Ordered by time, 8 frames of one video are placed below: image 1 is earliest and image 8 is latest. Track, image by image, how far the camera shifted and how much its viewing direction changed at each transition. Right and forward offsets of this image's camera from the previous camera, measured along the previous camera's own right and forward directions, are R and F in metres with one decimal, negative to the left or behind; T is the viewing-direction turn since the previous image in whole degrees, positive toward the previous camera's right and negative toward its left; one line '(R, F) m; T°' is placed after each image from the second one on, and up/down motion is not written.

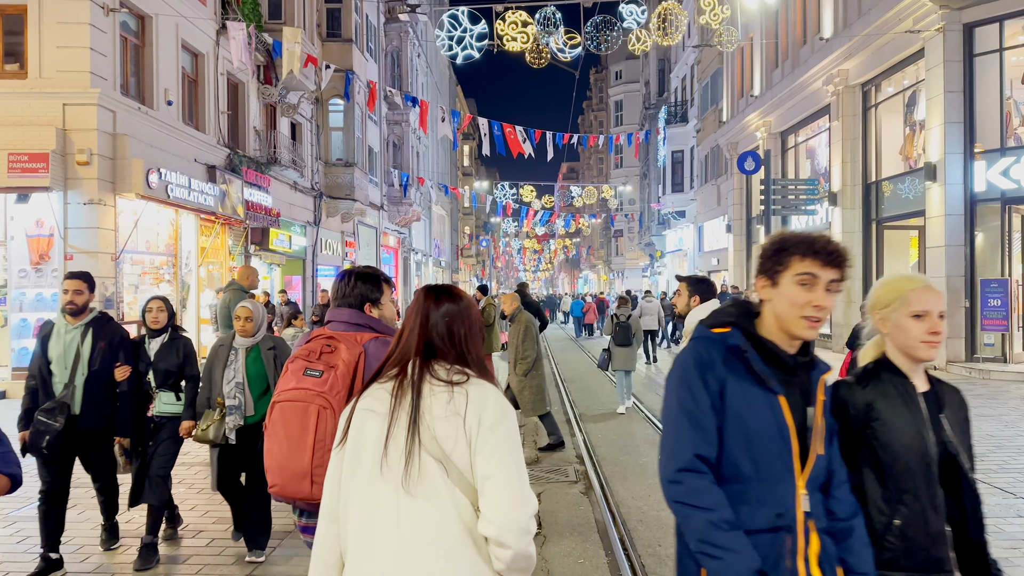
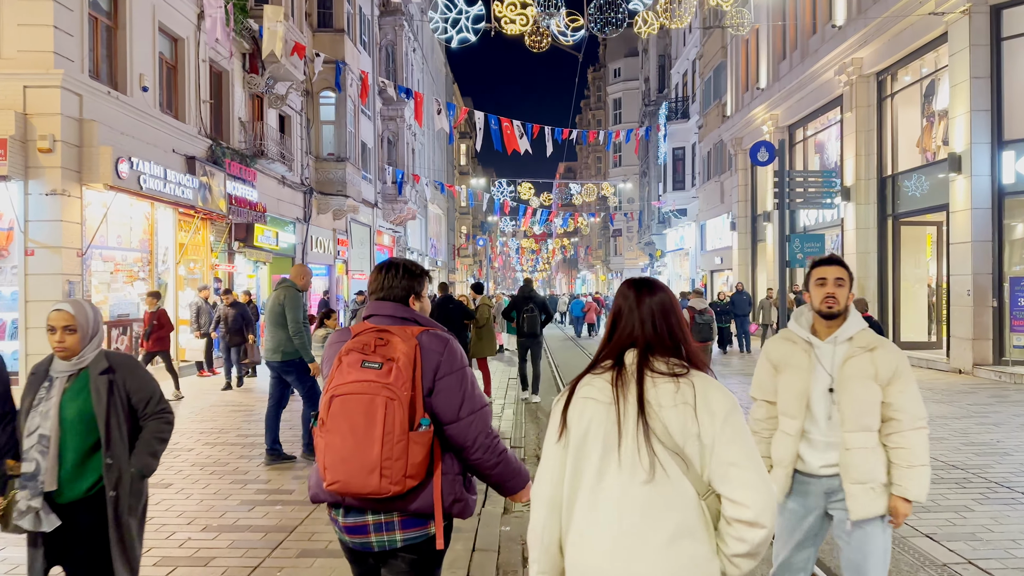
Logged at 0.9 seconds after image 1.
(0.0, +0.9) m; 0°
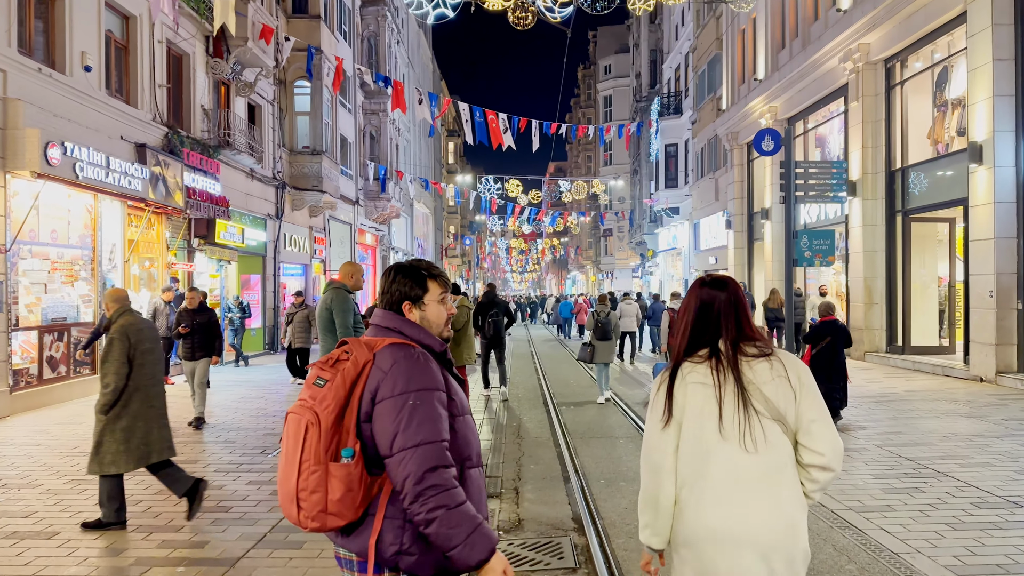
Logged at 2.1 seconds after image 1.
(+0.1, +1.2) m; +1°
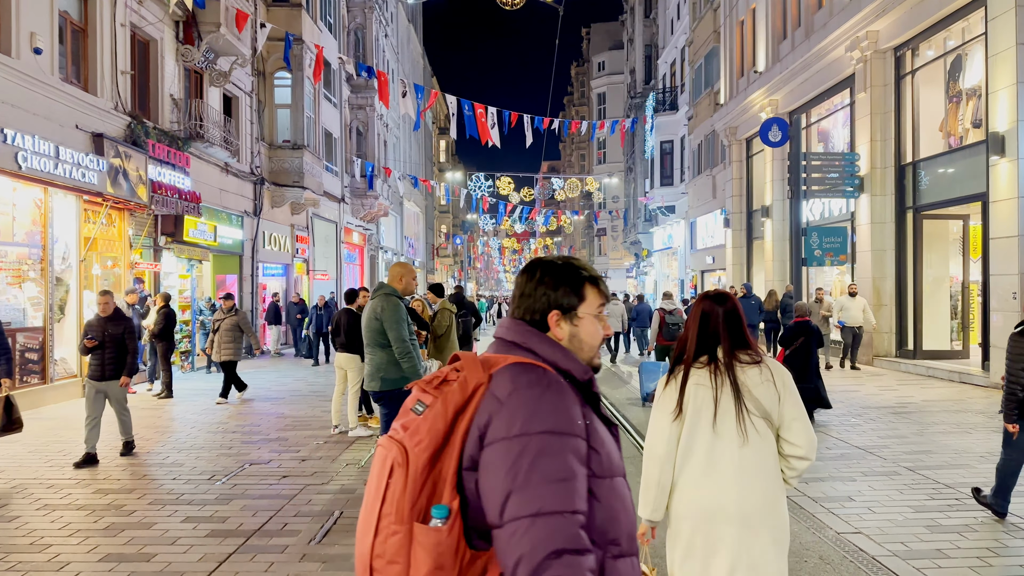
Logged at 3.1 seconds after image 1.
(+0.1, +1.0) m; 0°
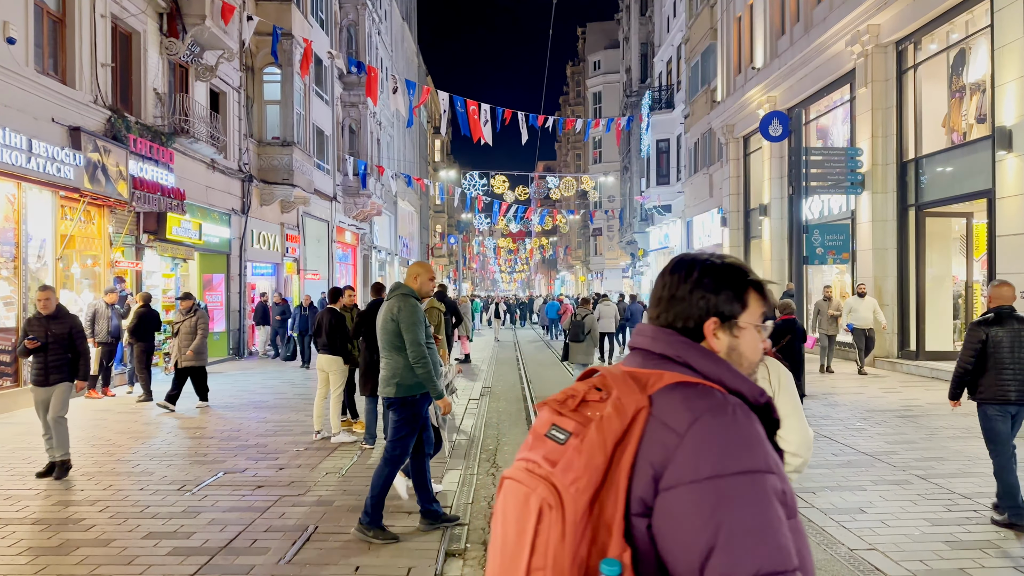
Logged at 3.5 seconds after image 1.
(+0.1, +0.4) m; 0°
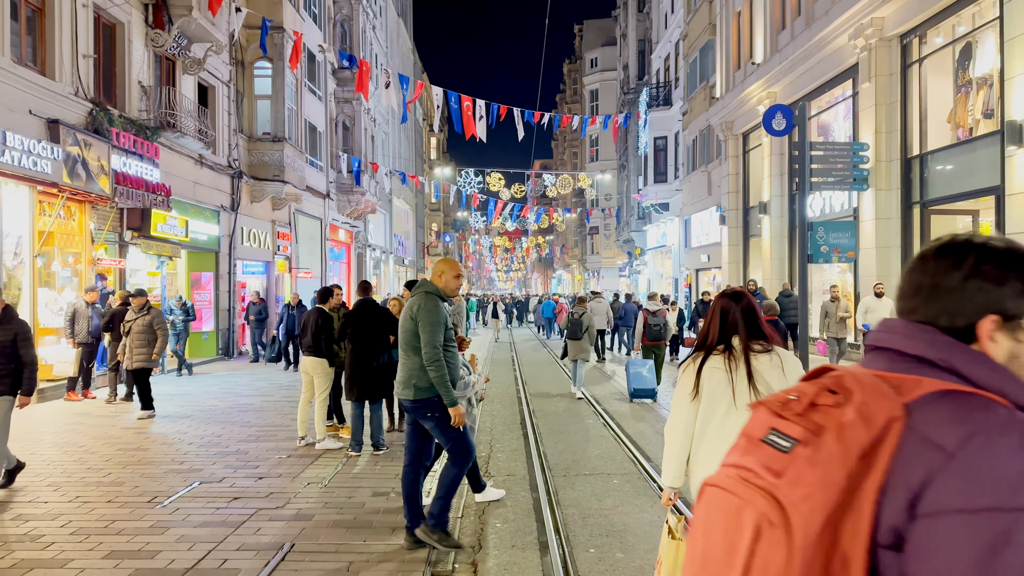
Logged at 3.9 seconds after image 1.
(0.0, +0.4) m; 0°
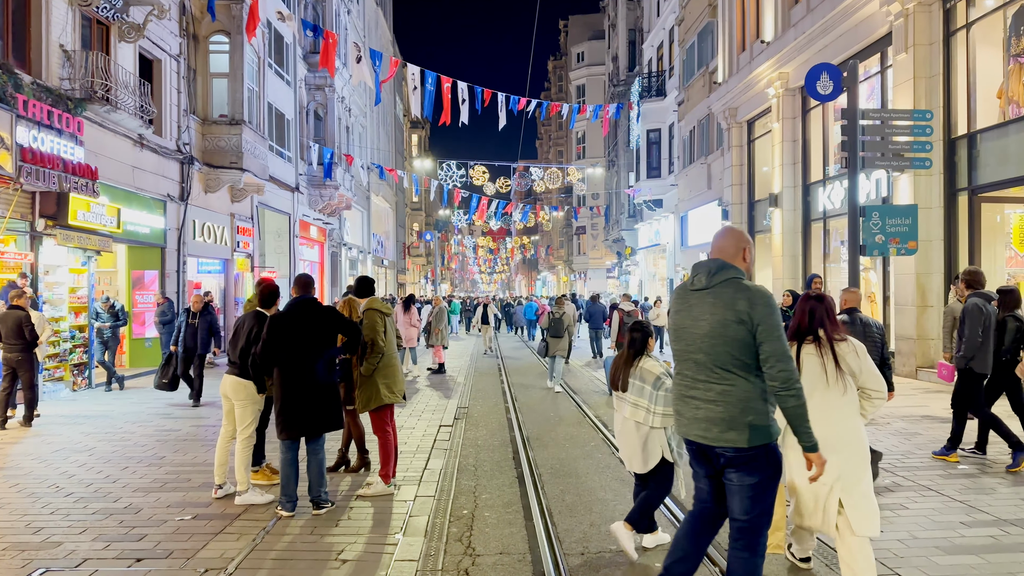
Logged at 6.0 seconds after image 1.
(-0.1, +2.1) m; +1°
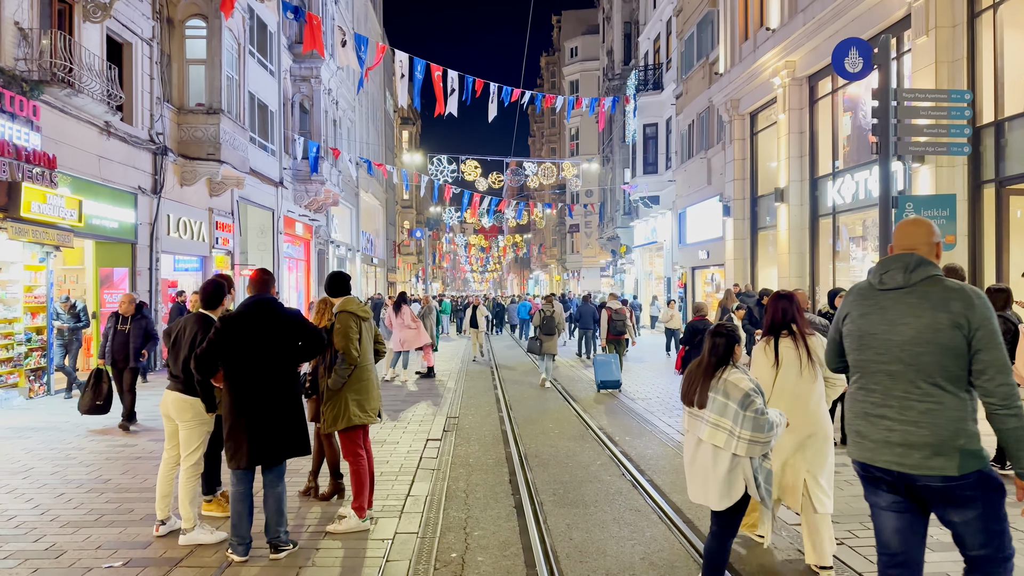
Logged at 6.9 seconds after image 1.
(0.0, +0.9) m; +1°
